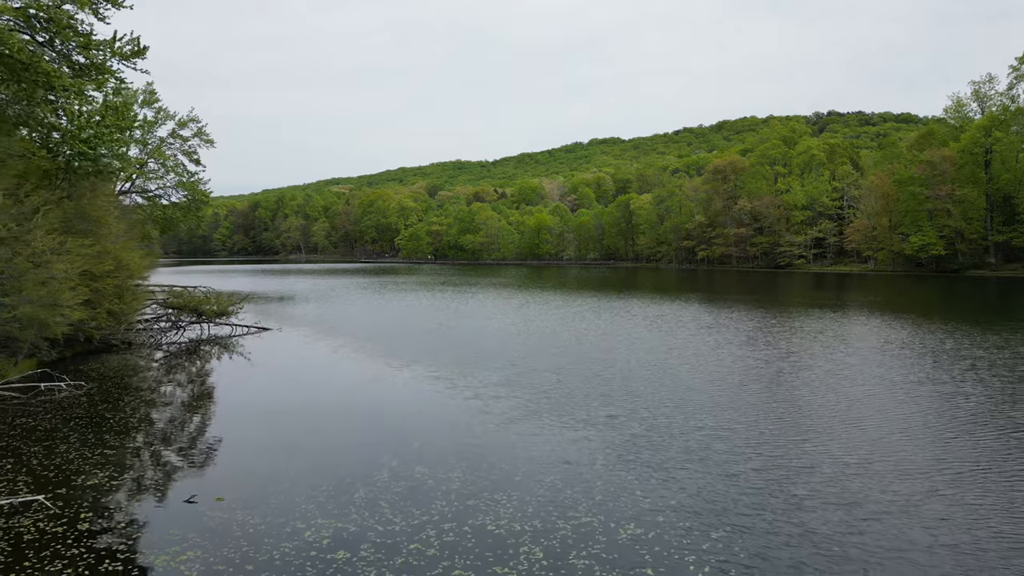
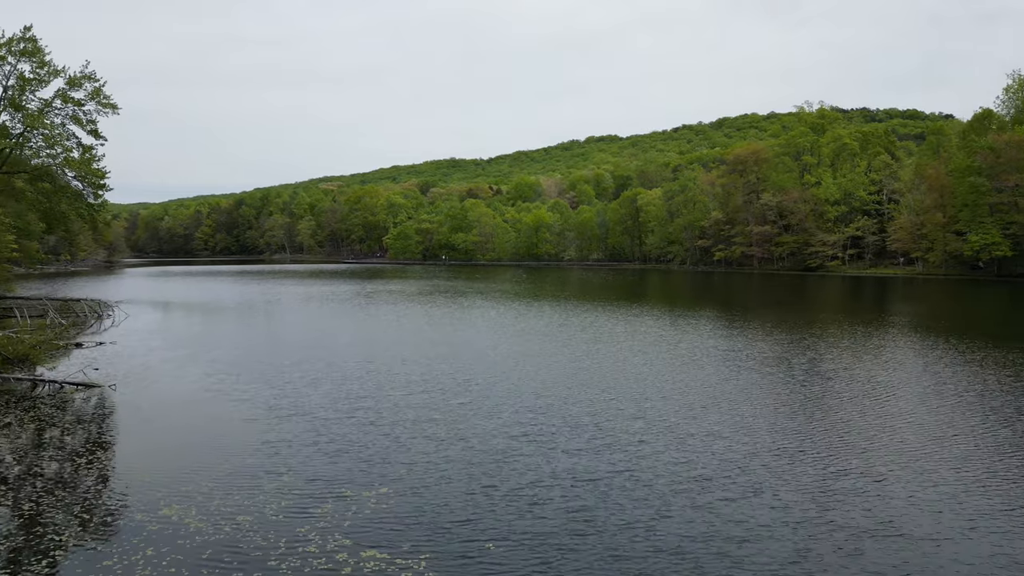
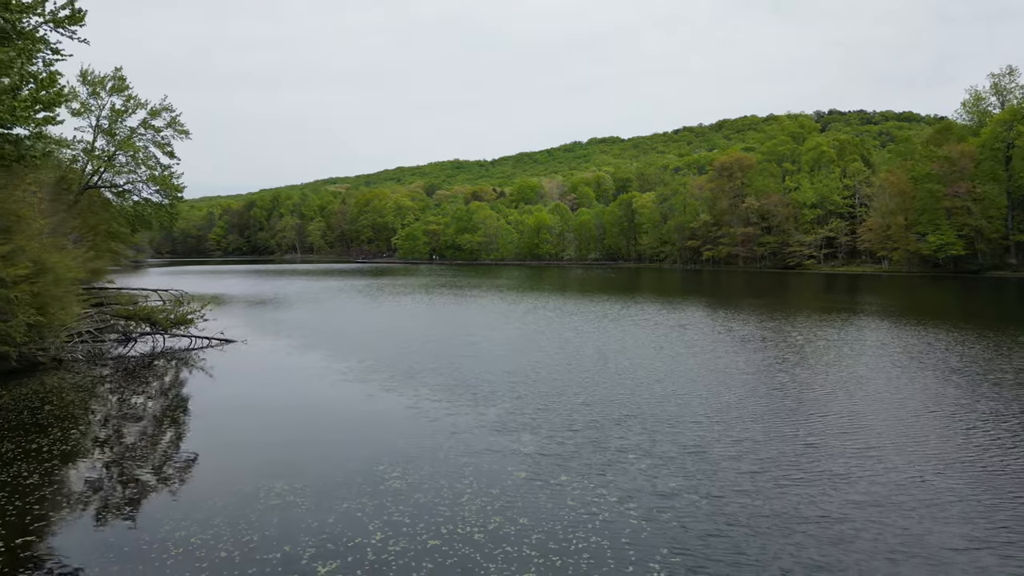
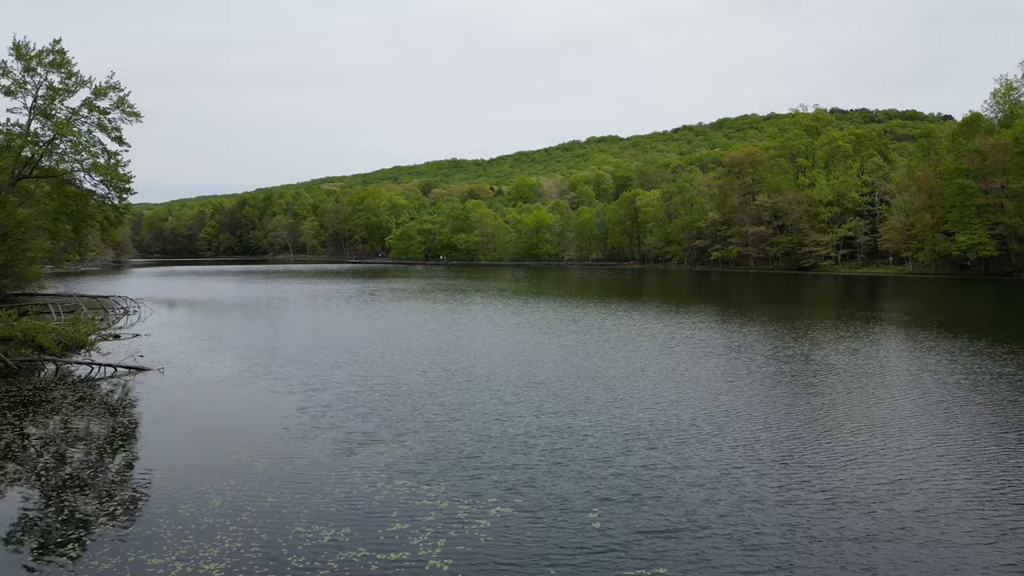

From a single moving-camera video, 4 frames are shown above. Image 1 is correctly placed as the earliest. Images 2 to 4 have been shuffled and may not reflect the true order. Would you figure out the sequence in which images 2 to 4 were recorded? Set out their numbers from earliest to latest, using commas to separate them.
3, 4, 2
